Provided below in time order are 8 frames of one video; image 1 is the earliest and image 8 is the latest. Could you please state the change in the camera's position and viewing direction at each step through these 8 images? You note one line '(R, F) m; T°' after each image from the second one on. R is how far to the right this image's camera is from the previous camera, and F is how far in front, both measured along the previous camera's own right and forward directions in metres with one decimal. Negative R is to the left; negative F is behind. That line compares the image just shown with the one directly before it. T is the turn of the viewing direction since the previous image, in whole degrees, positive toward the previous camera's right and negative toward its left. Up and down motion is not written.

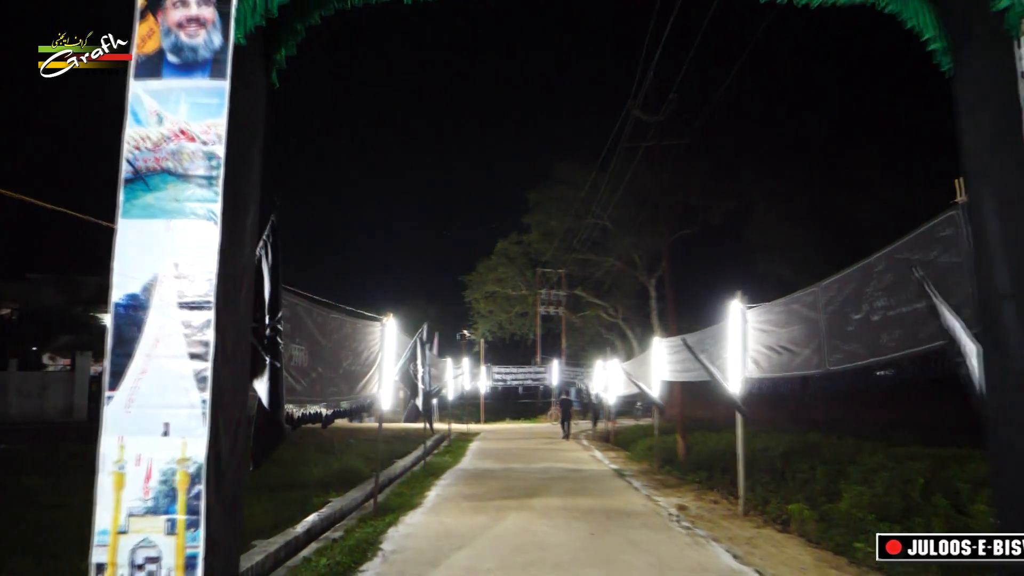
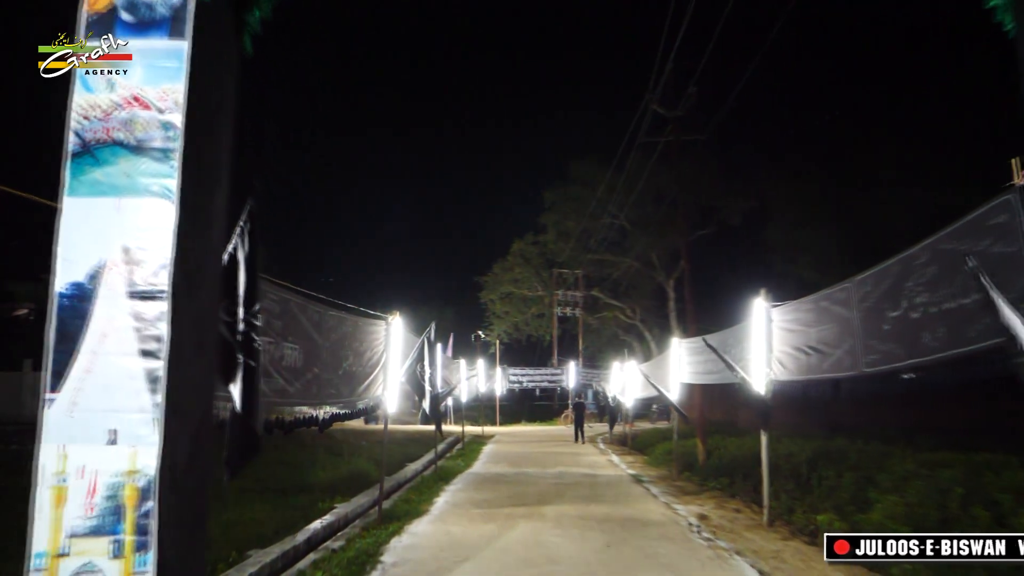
(+0.1, +0.5) m; -1°
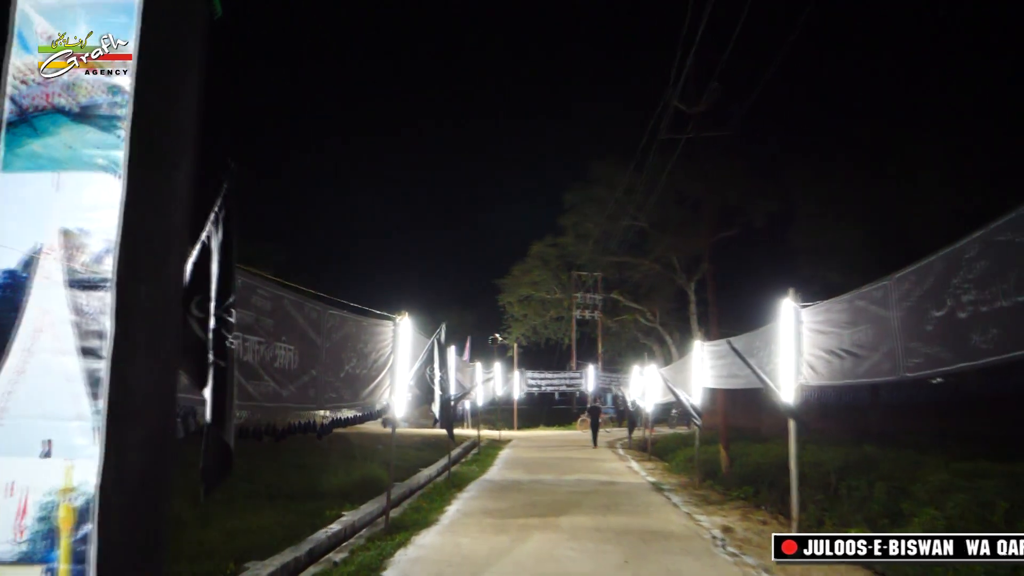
(+0.1, +0.4) m; -1°
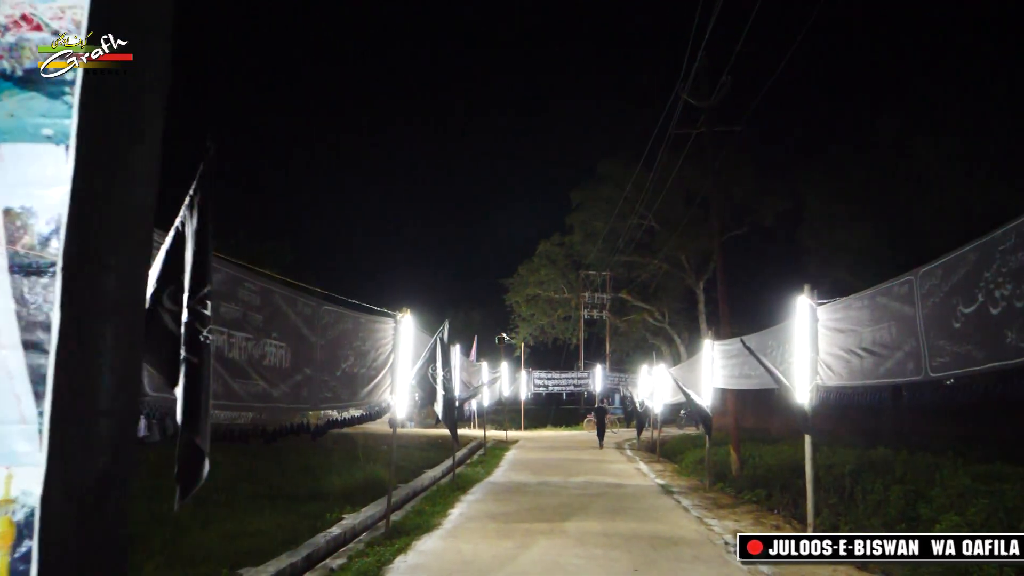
(0.0, +0.3) m; -1°
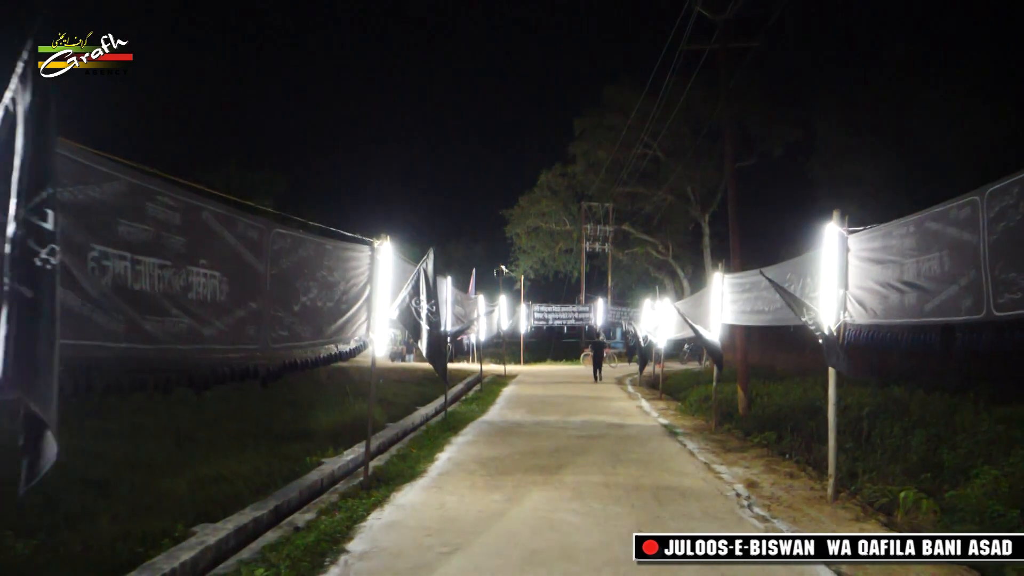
(+0.1, +1.0) m; 0°
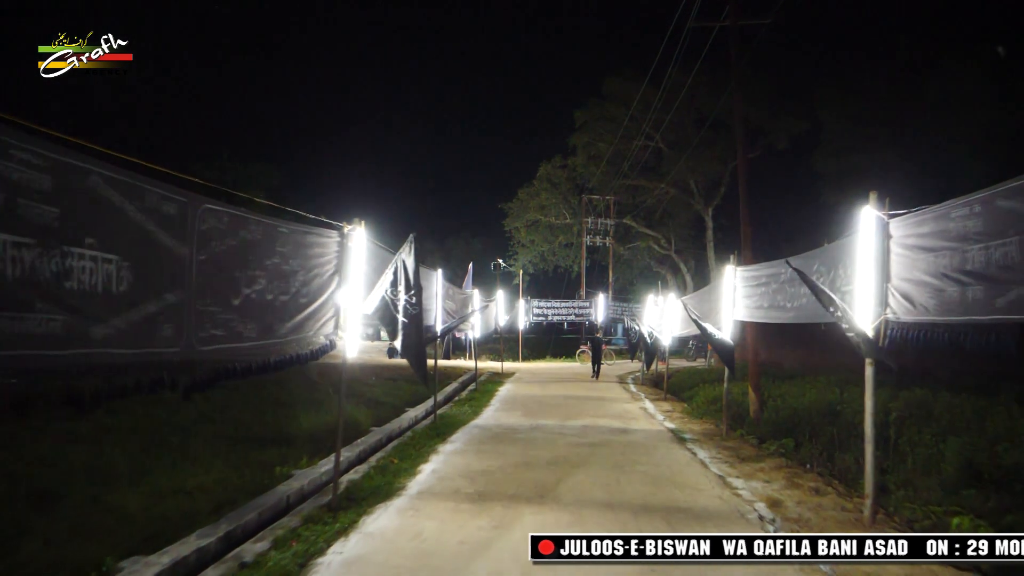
(+0.1, +1.0) m; 0°
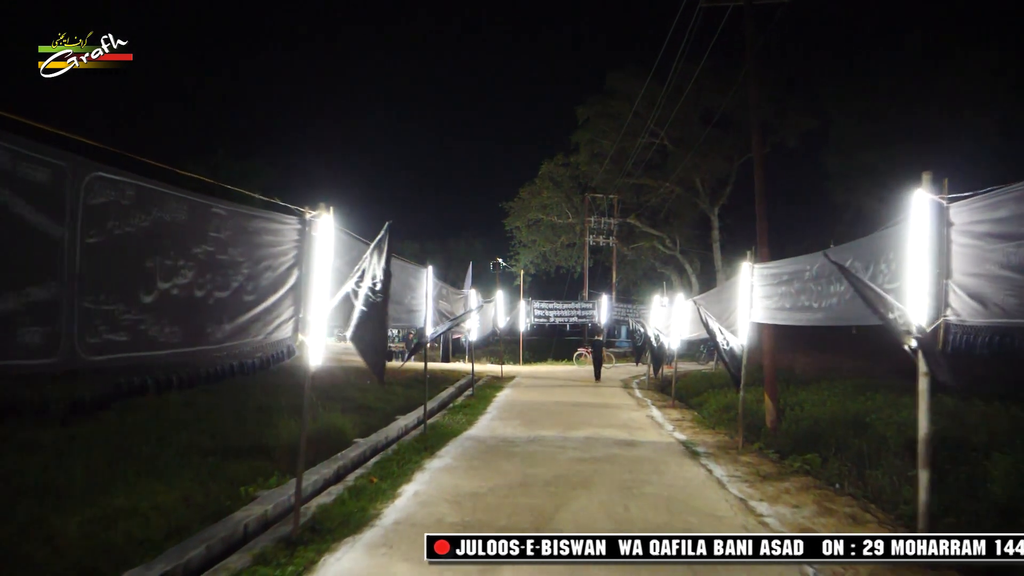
(+0.1, +1.0) m; 0°
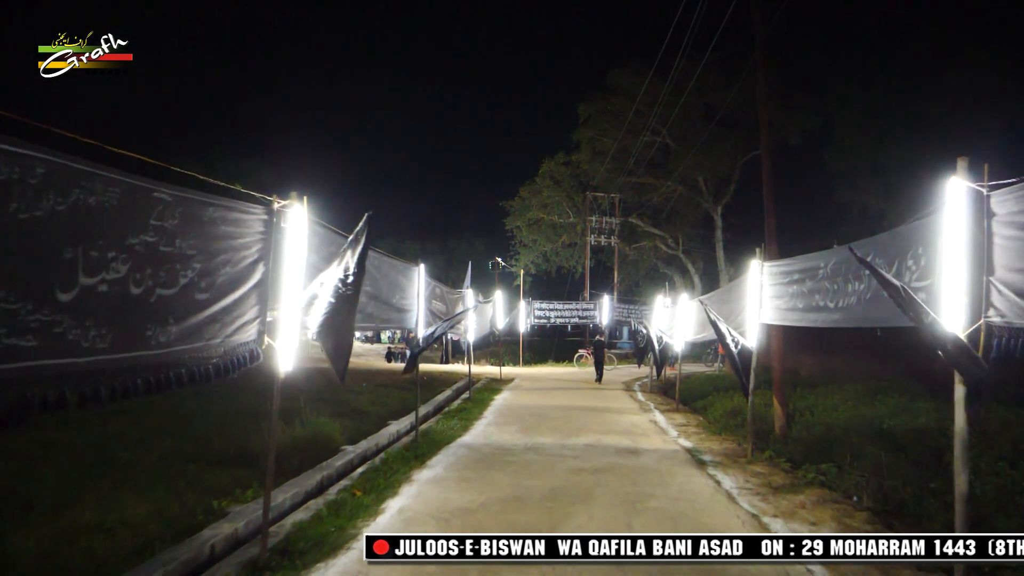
(+0.1, +0.6) m; 0°
